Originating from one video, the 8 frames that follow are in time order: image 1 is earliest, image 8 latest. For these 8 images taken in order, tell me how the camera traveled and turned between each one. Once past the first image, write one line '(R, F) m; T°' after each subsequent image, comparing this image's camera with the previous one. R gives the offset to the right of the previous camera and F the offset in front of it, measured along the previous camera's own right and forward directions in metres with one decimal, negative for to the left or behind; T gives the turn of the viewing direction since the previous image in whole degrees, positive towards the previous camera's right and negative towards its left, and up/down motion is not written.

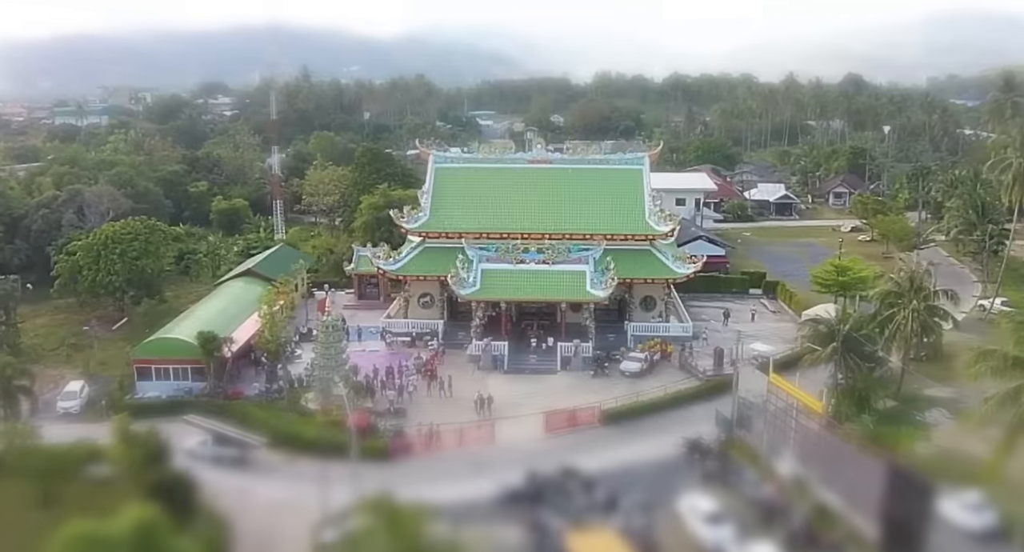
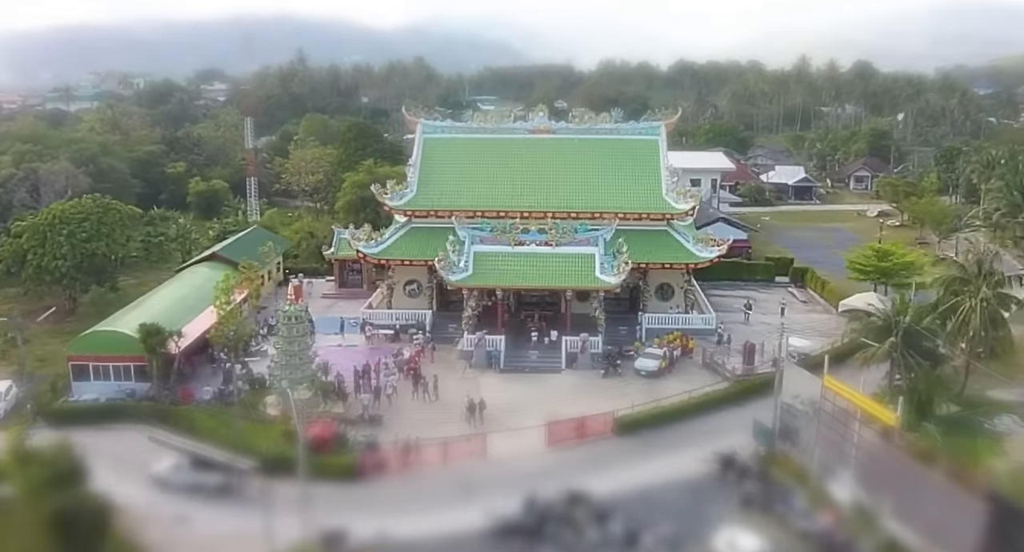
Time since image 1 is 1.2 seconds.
(+0.2, +5.0) m; 0°
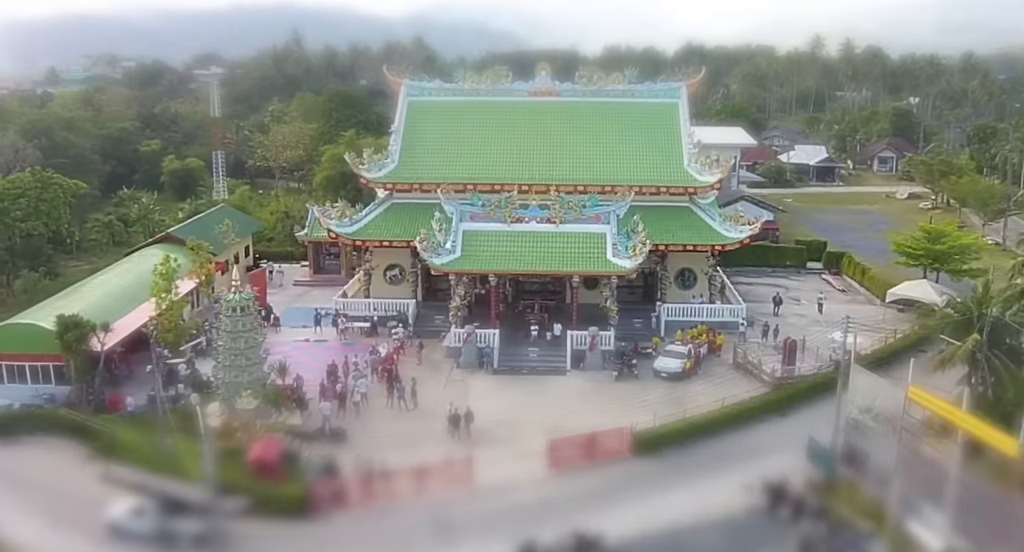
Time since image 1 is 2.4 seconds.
(+0.2, +5.0) m; 0°
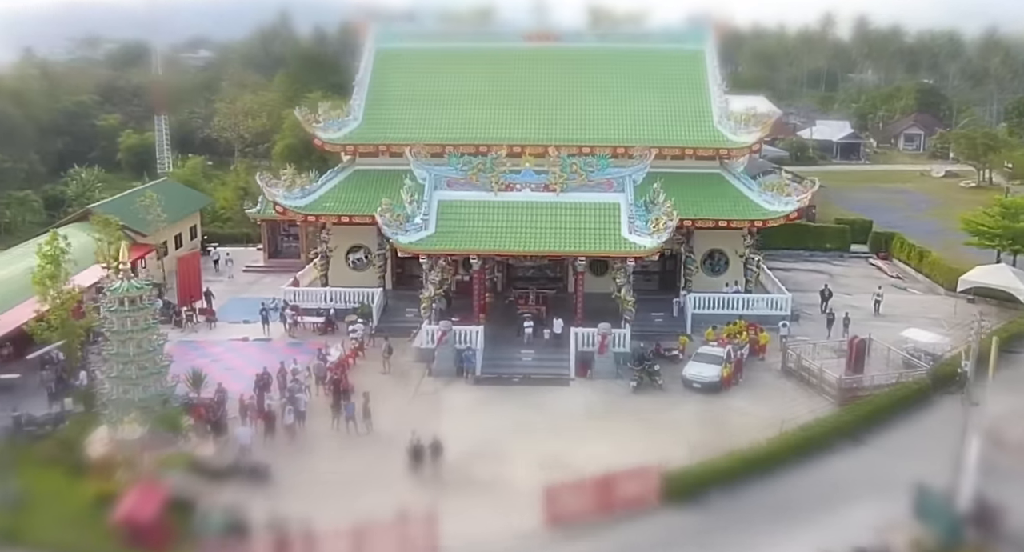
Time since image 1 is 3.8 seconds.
(+0.3, +5.8) m; 0°
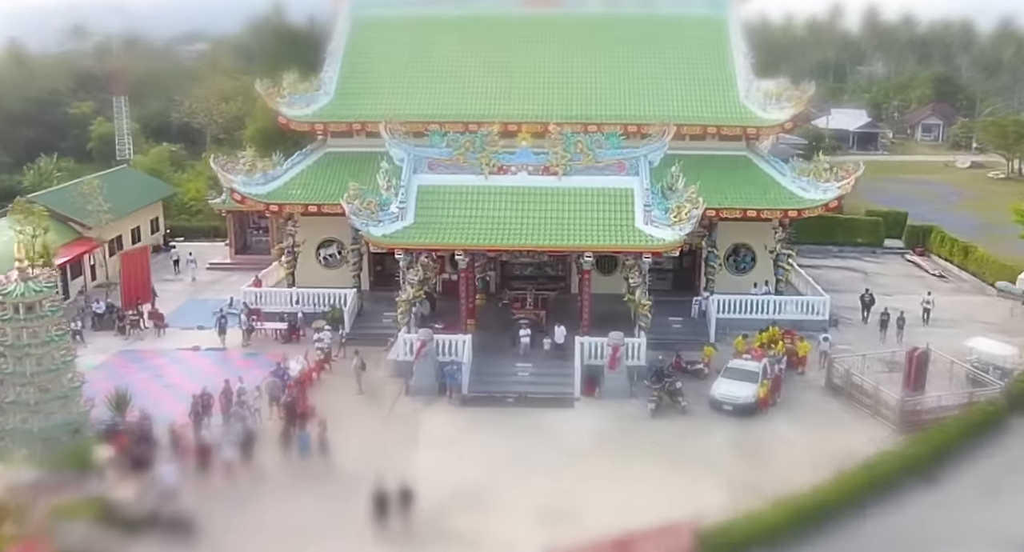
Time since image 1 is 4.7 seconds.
(+0.1, +3.3) m; 0°
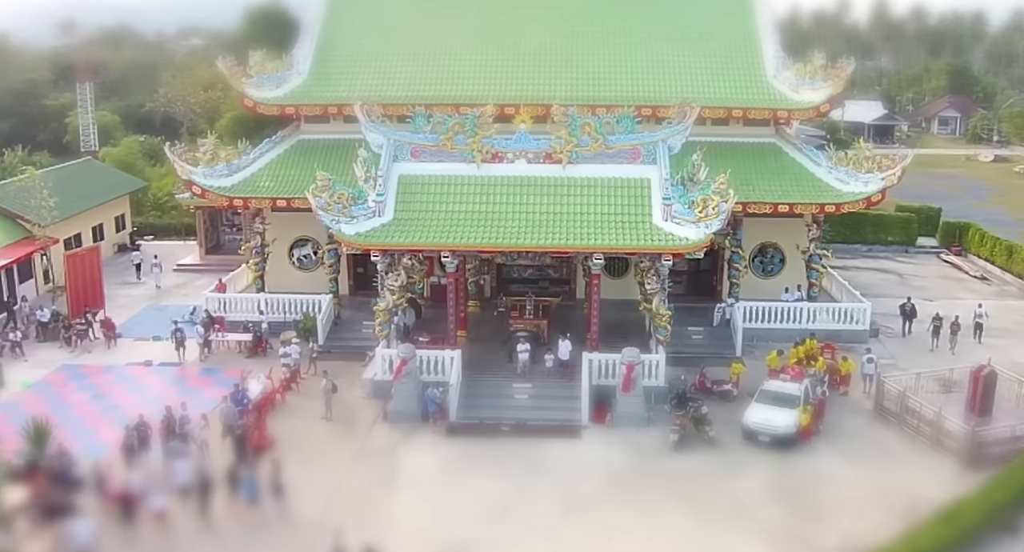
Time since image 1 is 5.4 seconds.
(+0.1, +2.6) m; 0°
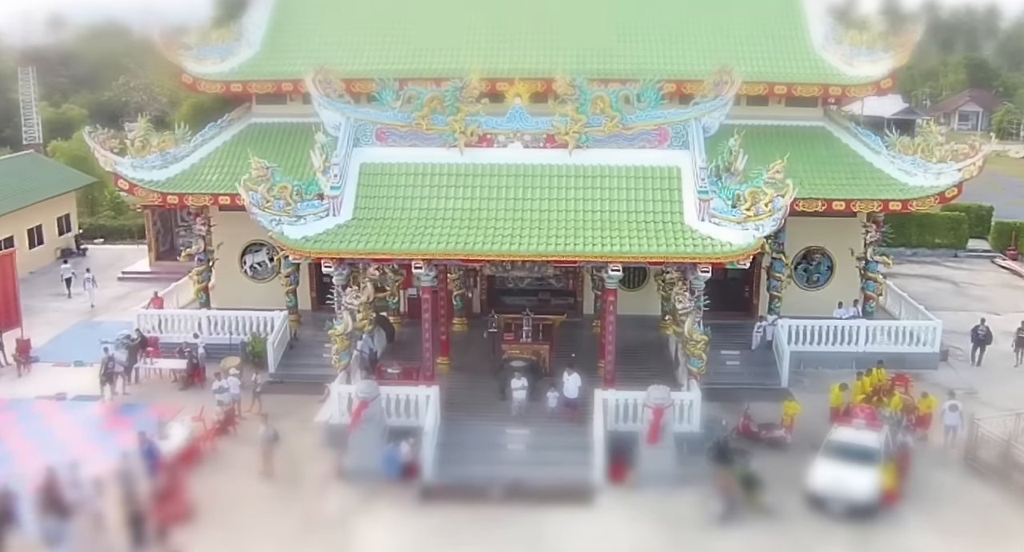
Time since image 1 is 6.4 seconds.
(+0.1, +3.3) m; 0°
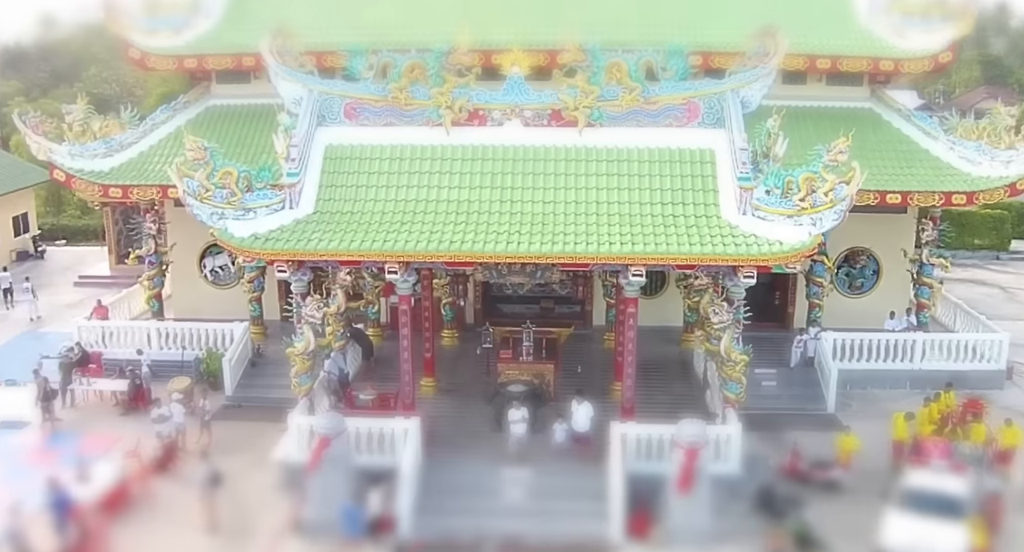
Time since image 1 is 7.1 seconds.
(0.0, +2.1) m; 0°
